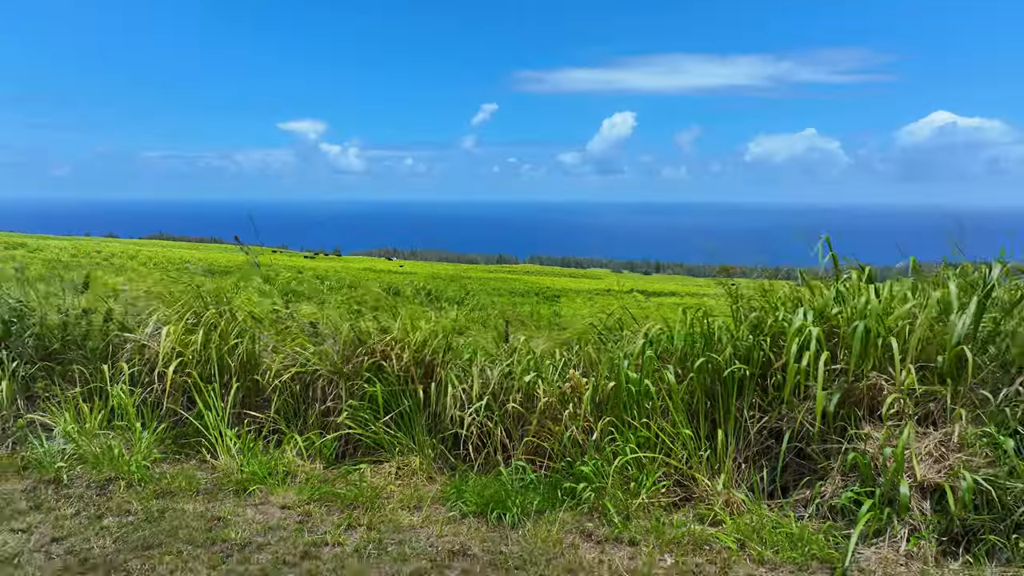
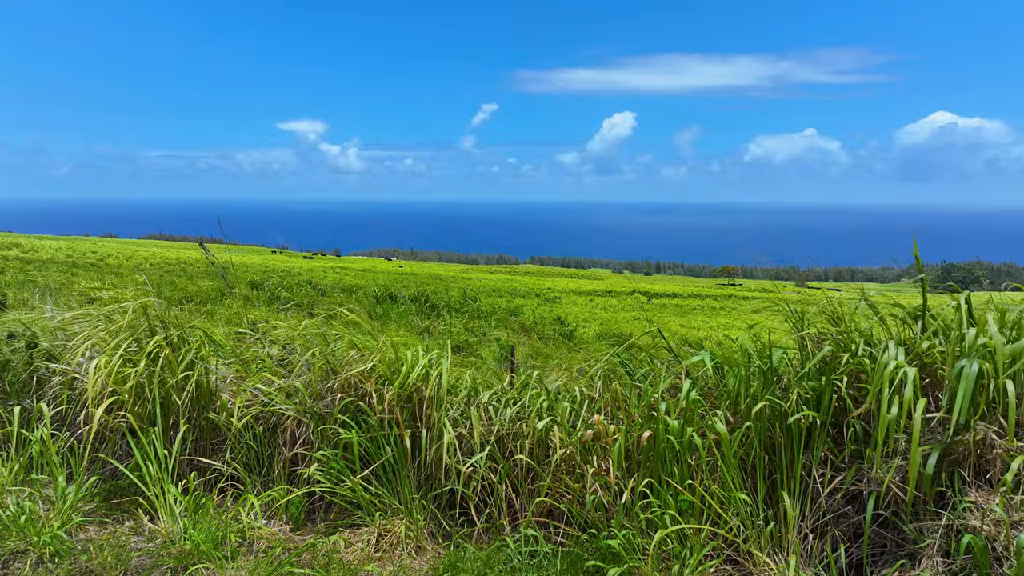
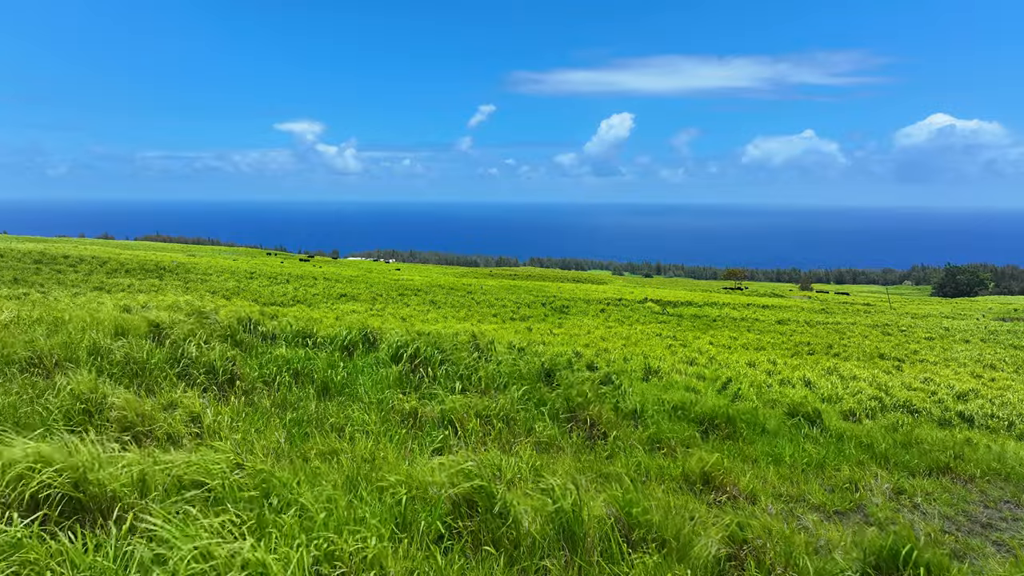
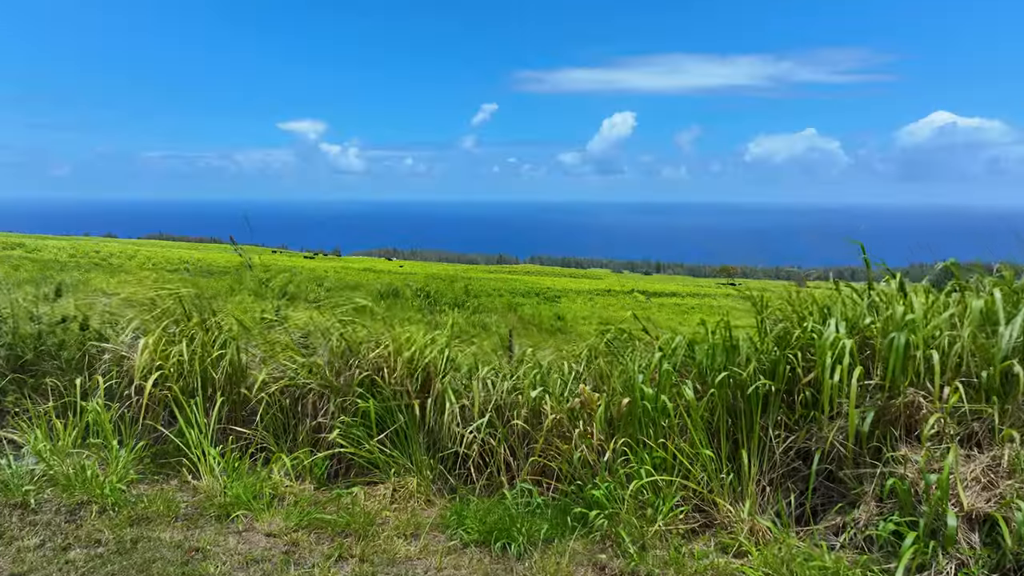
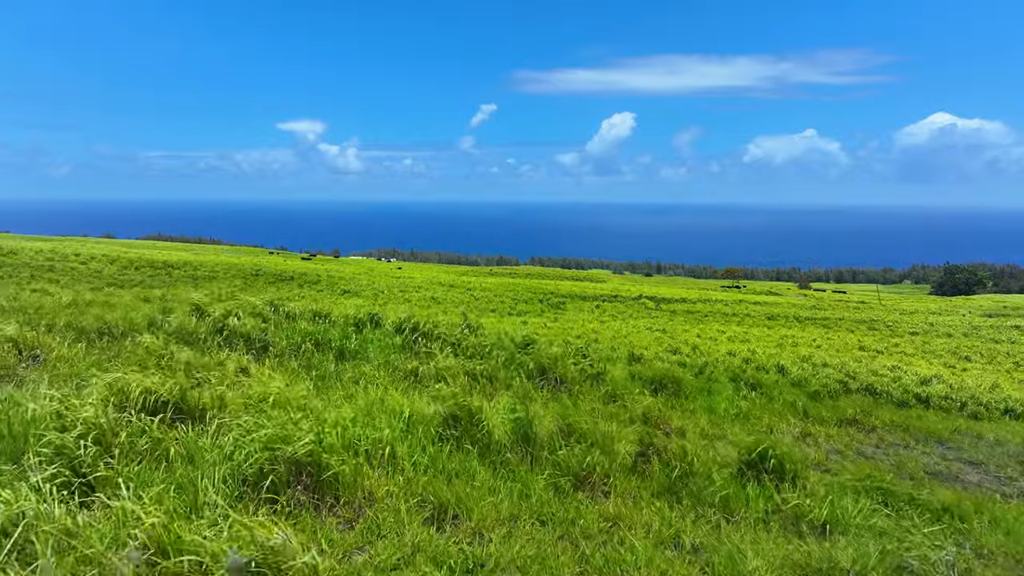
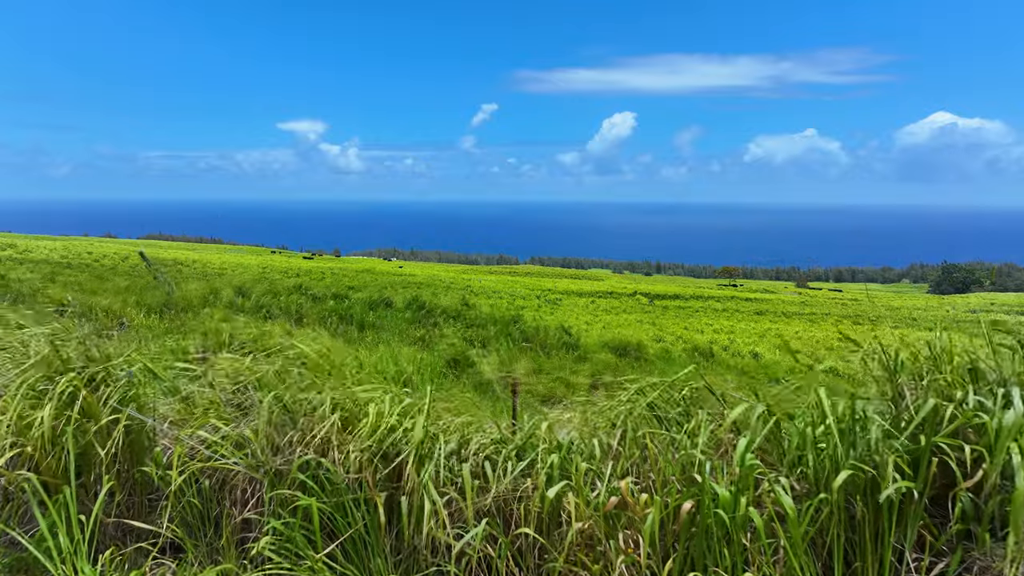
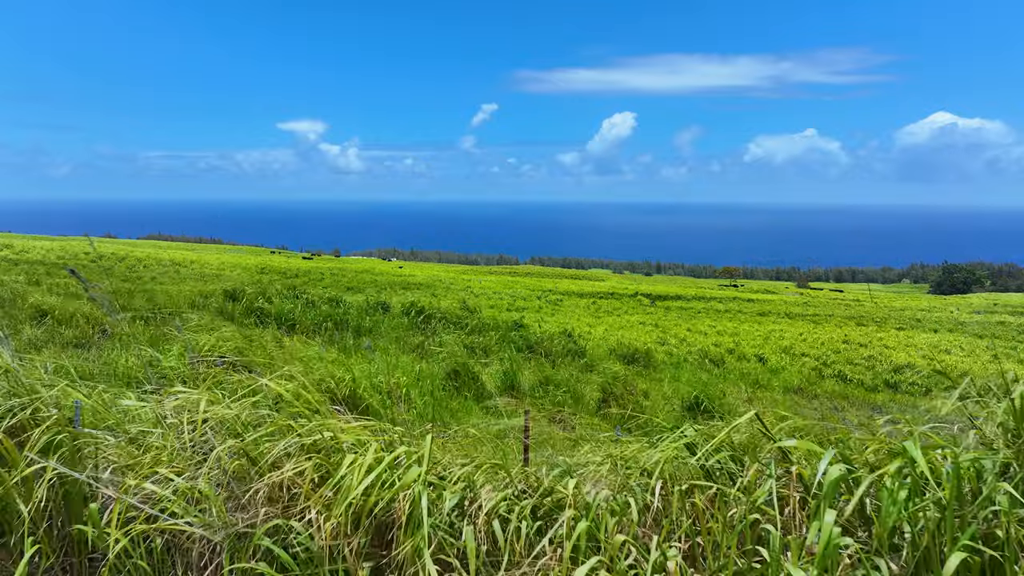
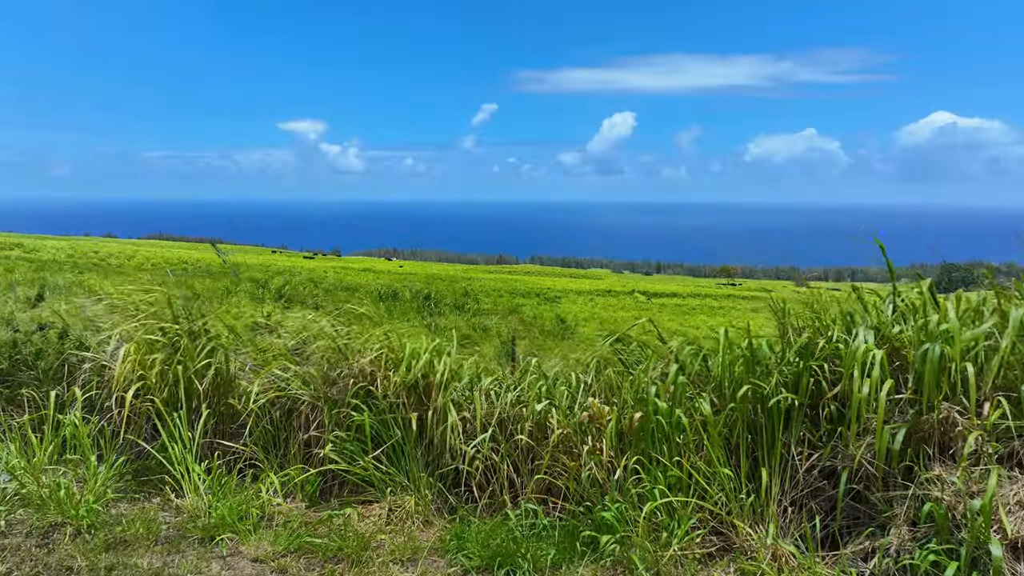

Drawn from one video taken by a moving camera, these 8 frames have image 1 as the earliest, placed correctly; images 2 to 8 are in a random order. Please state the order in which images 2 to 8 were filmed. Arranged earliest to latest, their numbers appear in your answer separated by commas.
4, 8, 2, 6, 7, 5, 3
